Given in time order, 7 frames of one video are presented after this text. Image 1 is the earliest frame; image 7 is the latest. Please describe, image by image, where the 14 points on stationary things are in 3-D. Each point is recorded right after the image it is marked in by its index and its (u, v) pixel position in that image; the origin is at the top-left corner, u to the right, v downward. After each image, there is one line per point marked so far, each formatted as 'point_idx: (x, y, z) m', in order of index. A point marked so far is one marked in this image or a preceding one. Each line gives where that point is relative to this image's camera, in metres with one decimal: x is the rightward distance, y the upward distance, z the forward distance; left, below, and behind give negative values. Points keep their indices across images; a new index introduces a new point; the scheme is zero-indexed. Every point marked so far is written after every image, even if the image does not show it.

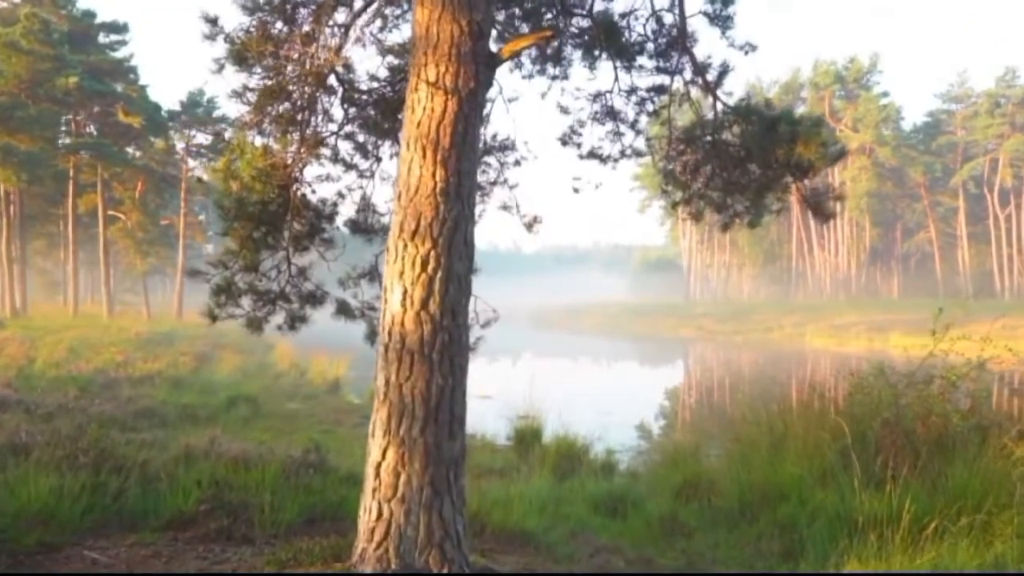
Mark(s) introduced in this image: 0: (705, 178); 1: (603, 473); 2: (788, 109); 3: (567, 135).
0: (+2.8, +1.6, +7.7) m
1: (+1.8, -3.7, +10.6) m
2: (+3.8, +2.5, +7.1) m
3: (+0.8, +2.3, +7.9) m
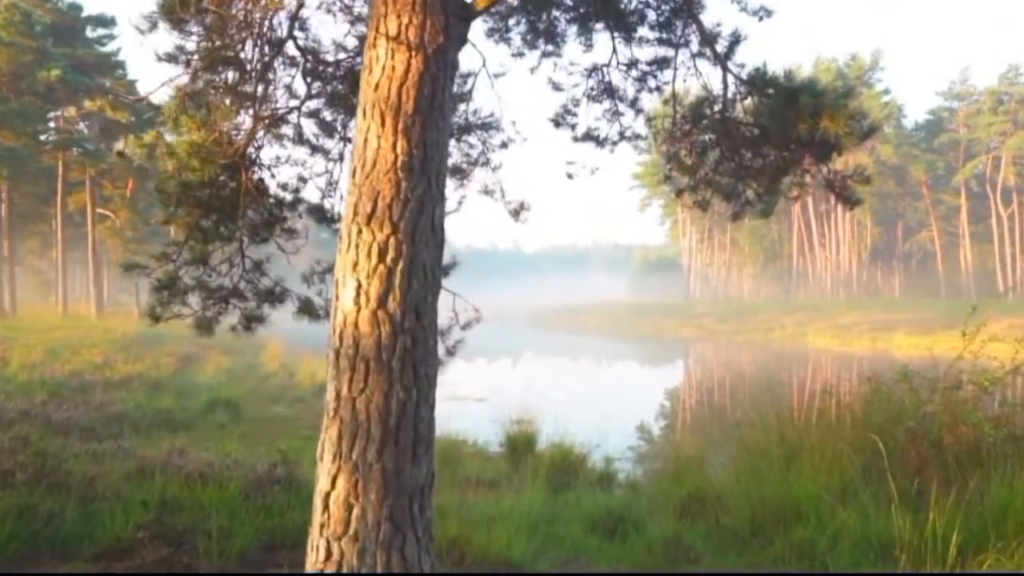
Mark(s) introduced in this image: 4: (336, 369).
0: (+2.7, +1.6, +7.0) m
1: (+1.6, -3.7, +9.8) m
2: (+3.6, +2.5, +6.3) m
3: (+0.6, +2.3, +7.1) m
4: (-1.3, -0.6, +3.9) m
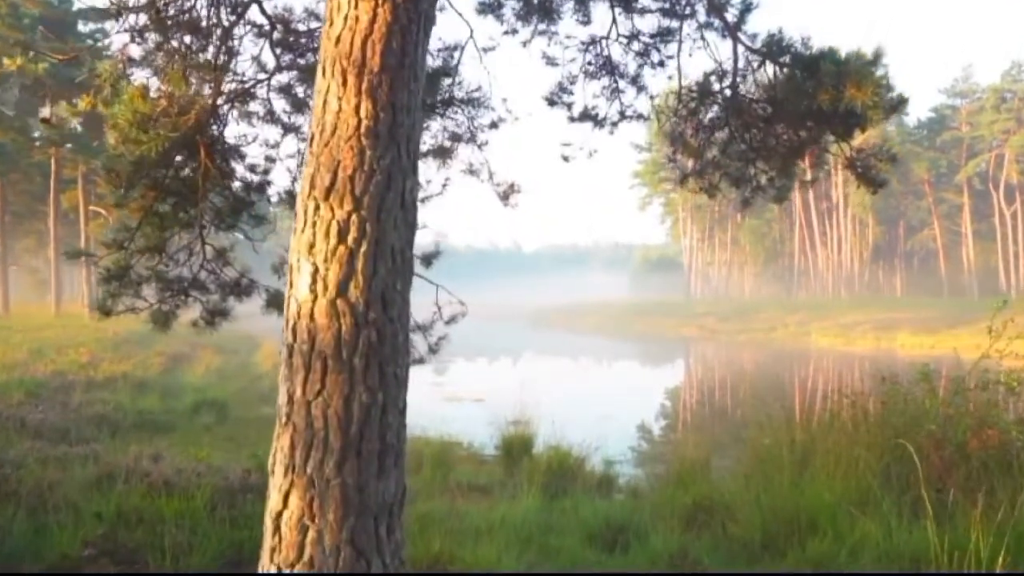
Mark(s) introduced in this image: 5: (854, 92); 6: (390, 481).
0: (+2.5, +1.7, +6.4) m
1: (+1.5, -3.6, +9.3) m
2: (+3.5, +2.6, +5.7) m
3: (+0.5, +2.4, +6.5) m
4: (-1.4, -0.5, +3.3) m
5: (+3.6, +2.1, +5.5) m
6: (-0.8, -1.2, +3.3) m
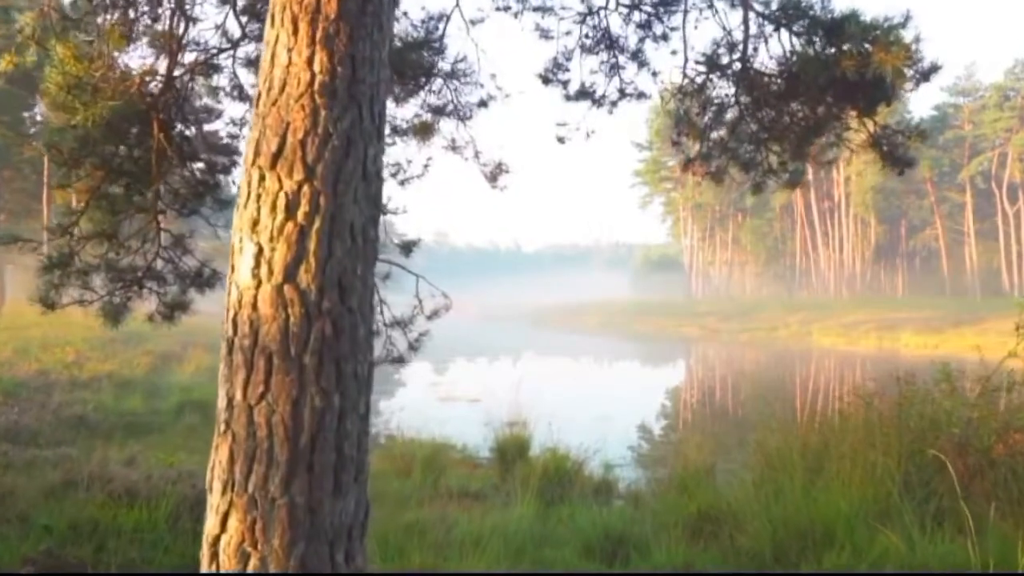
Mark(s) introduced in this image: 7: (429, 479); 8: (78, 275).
0: (+2.4, +1.8, +5.9) m
1: (+1.4, -3.5, +8.8) m
2: (+3.4, +2.7, +5.2) m
3: (+0.4, +2.5, +6.0) m
4: (-1.5, -0.4, +2.8) m
5: (+3.5, +2.2, +5.0) m
6: (-0.9, -1.1, +2.8) m
7: (-1.6, -3.6, +9.8) m
8: (-4.1, +0.1, +5.0) m
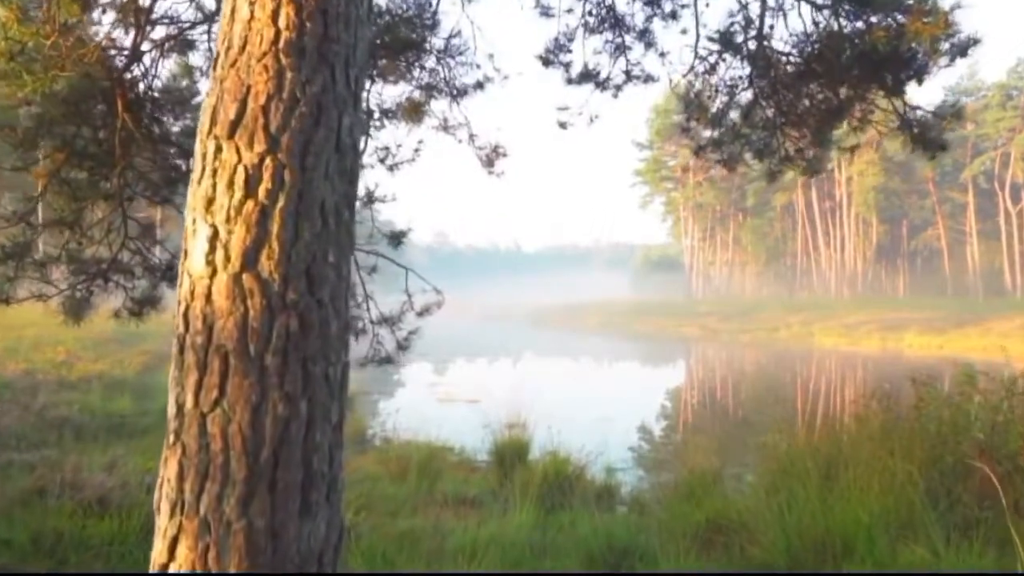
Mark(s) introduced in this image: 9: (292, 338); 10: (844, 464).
0: (+2.4, +1.9, +5.5) m
1: (+1.4, -3.5, +8.4) m
2: (+3.4, +2.7, +4.9) m
3: (+0.4, +2.6, +5.7) m
4: (-1.5, -0.4, +2.4) m
5: (+3.5, +2.2, +4.6) m
6: (-0.9, -1.1, +2.4) m
7: (-1.6, -3.5, +9.4) m
8: (-4.1, +0.2, +4.6) m
9: (-1.0, -0.2, +2.4) m
10: (+4.3, -2.3, +6.8) m
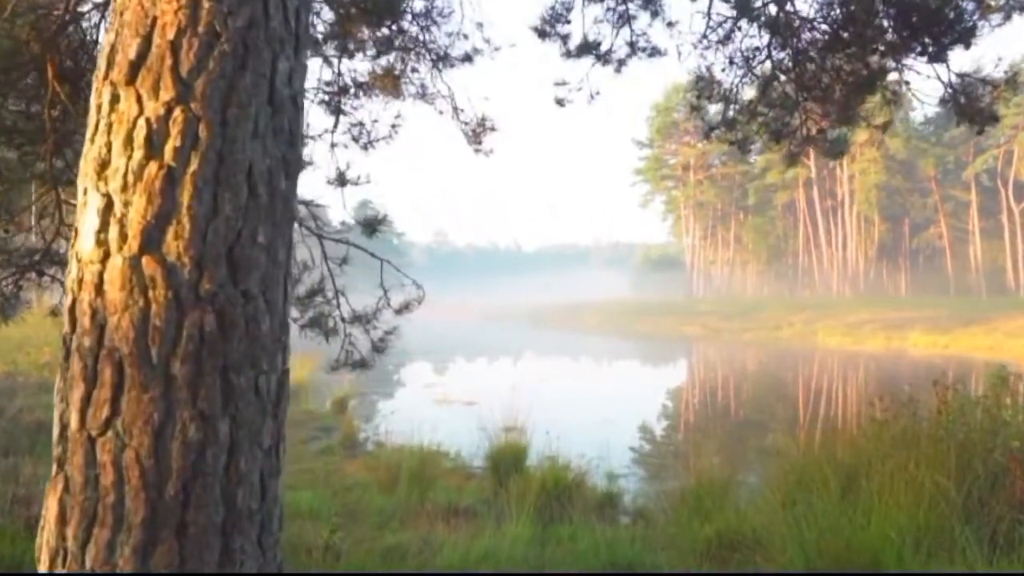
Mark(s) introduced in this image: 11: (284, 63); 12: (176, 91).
0: (+2.3, +1.9, +5.0) m
1: (+1.3, -3.4, +7.9) m
2: (+3.3, +2.8, +4.3) m
3: (+0.3, +2.6, +5.1) m
4: (-1.6, -0.3, +1.9) m
5: (+3.4, +2.3, +4.1) m
6: (-1.0, -1.1, +1.9) m
7: (-1.6, -3.5, +8.9) m
8: (-4.2, +0.2, +4.1) m
9: (-1.1, -0.2, +1.9) m
10: (+4.3, -2.2, +6.3) m
11: (-0.9, +0.9, +2.0) m
12: (-1.2, +0.7, +1.9) m
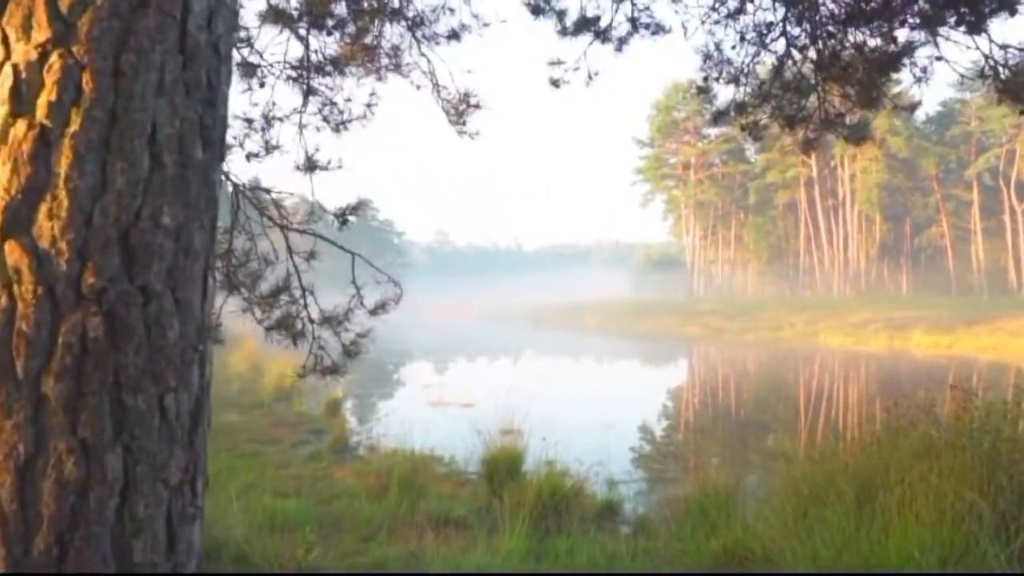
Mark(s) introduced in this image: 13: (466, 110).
0: (+2.3, +1.9, +4.6) m
1: (+1.3, -3.4, +7.5) m
2: (+3.2, +2.8, +3.9) m
3: (+0.3, +2.6, +4.7) m
4: (-1.7, -0.3, +1.5) m
5: (+3.4, +2.3, +3.7) m
6: (-1.1, -1.0, +1.5) m
7: (-1.7, -3.5, +8.5) m
8: (-4.3, +0.2, +3.7) m
9: (-1.2, -0.2, +1.5) m
10: (+4.2, -2.2, +5.9) m
11: (-1.0, +0.9, +1.6) m
12: (-1.3, +0.7, +1.5) m
13: (-0.3, +1.3, +4.1) m
